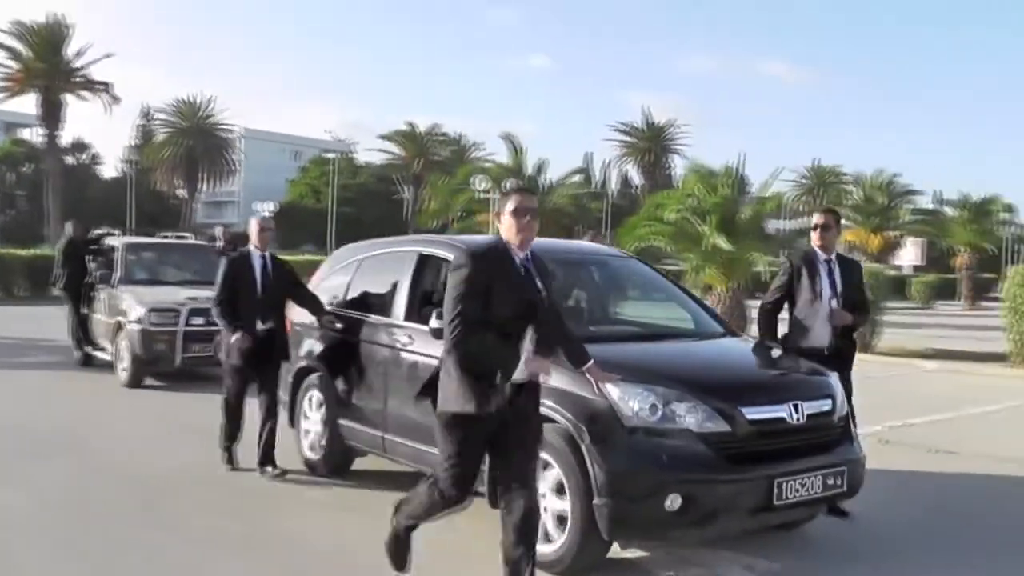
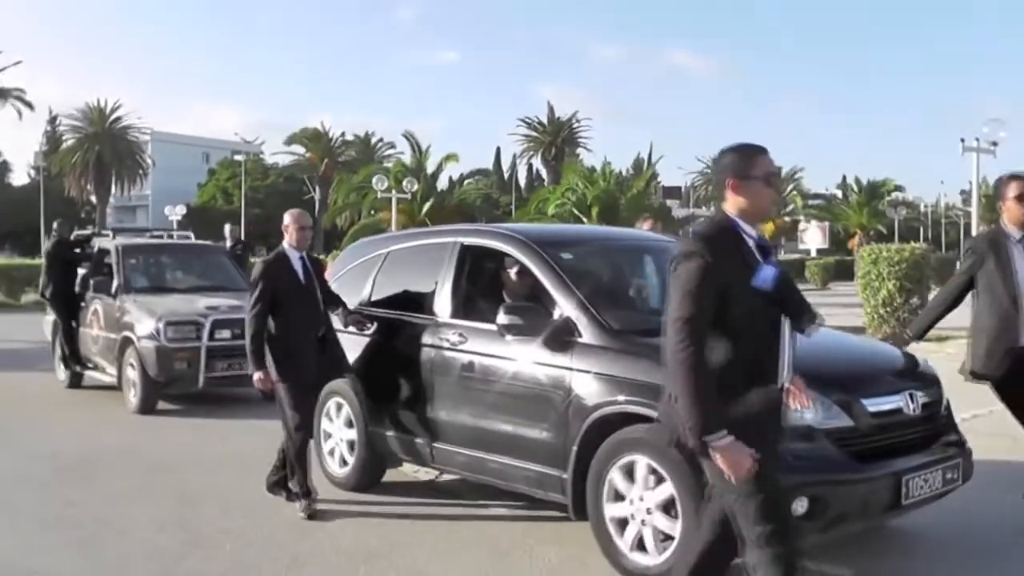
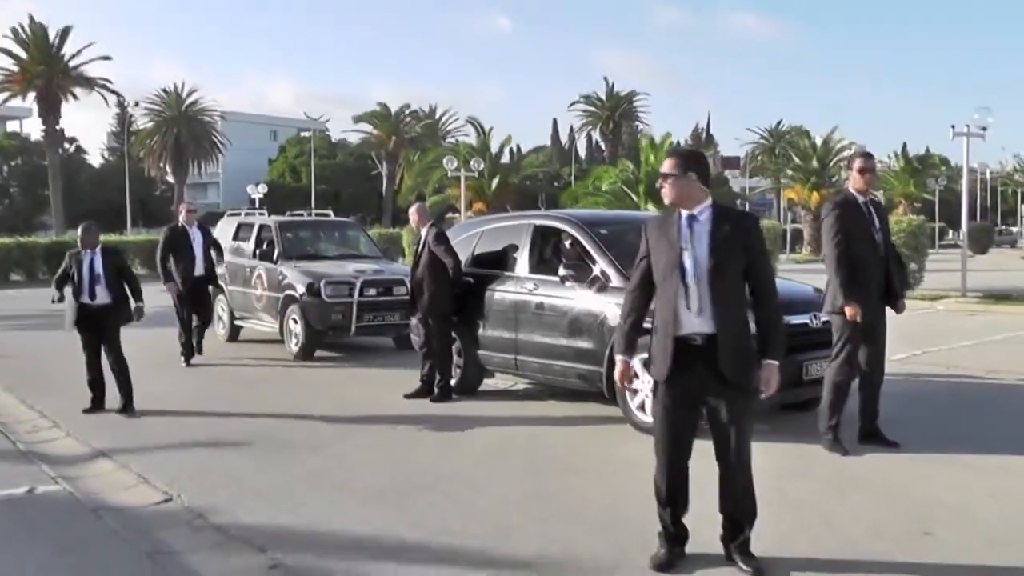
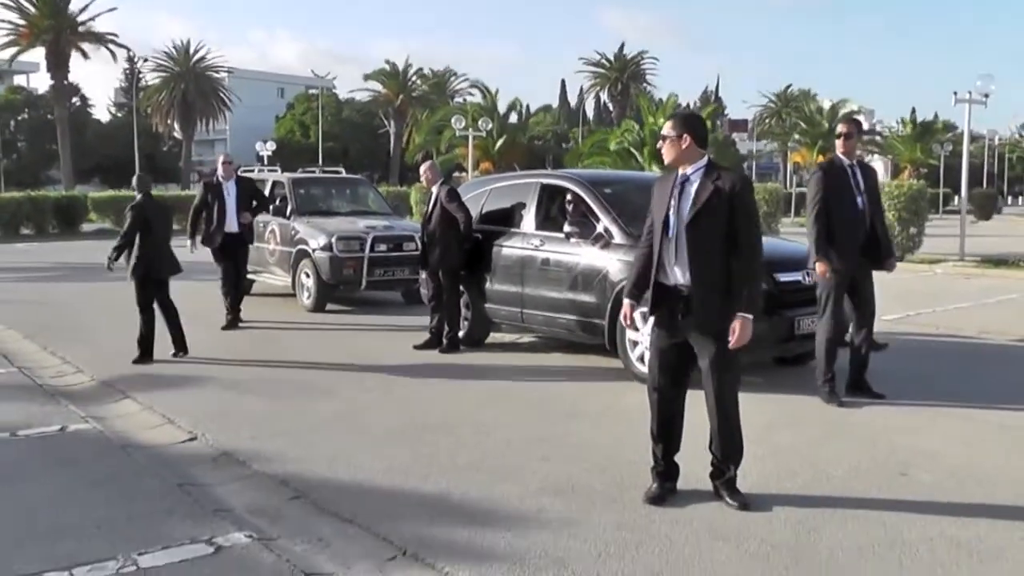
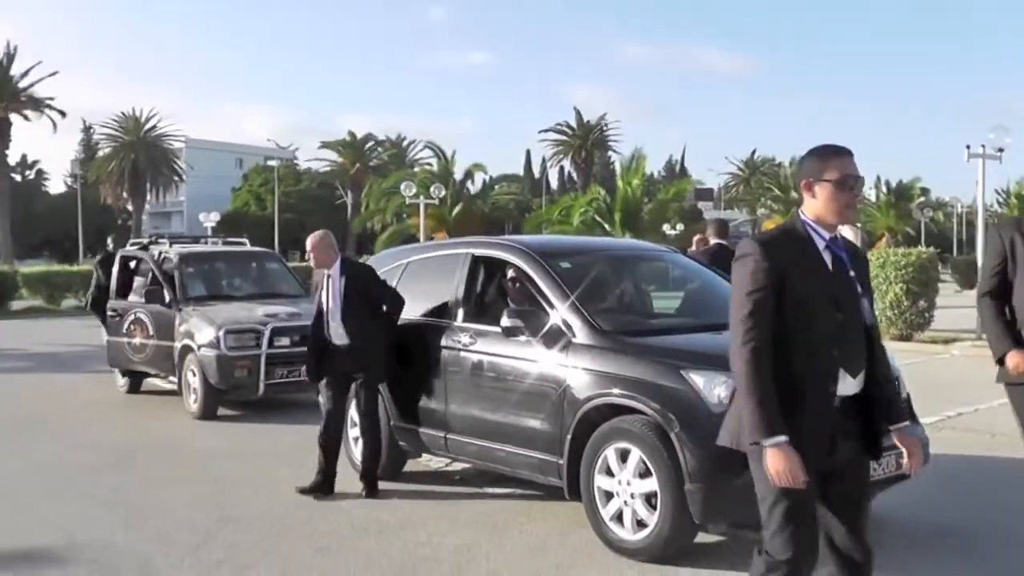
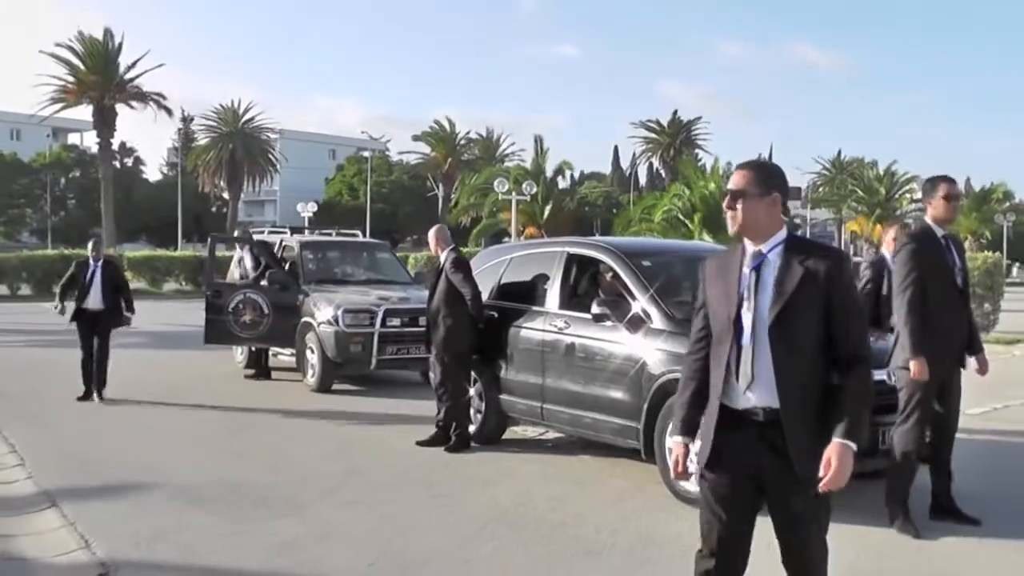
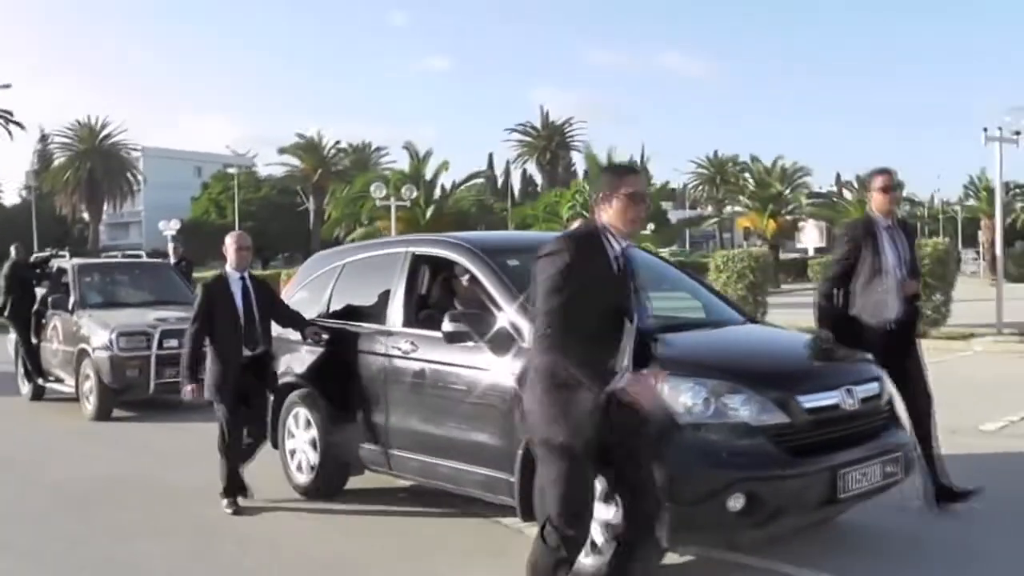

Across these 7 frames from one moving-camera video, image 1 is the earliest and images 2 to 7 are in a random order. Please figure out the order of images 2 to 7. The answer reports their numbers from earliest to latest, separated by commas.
7, 2, 5, 6, 3, 4
